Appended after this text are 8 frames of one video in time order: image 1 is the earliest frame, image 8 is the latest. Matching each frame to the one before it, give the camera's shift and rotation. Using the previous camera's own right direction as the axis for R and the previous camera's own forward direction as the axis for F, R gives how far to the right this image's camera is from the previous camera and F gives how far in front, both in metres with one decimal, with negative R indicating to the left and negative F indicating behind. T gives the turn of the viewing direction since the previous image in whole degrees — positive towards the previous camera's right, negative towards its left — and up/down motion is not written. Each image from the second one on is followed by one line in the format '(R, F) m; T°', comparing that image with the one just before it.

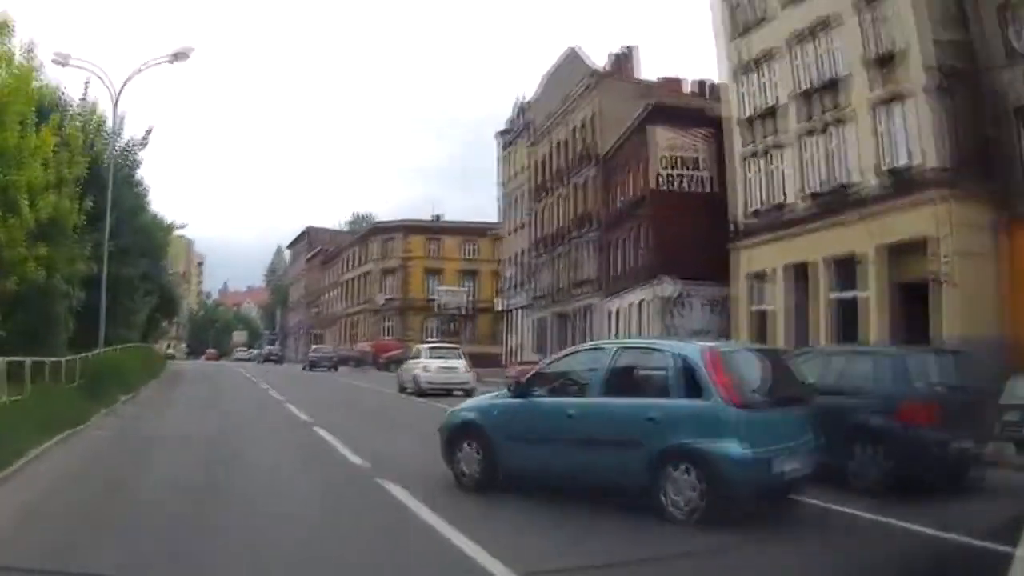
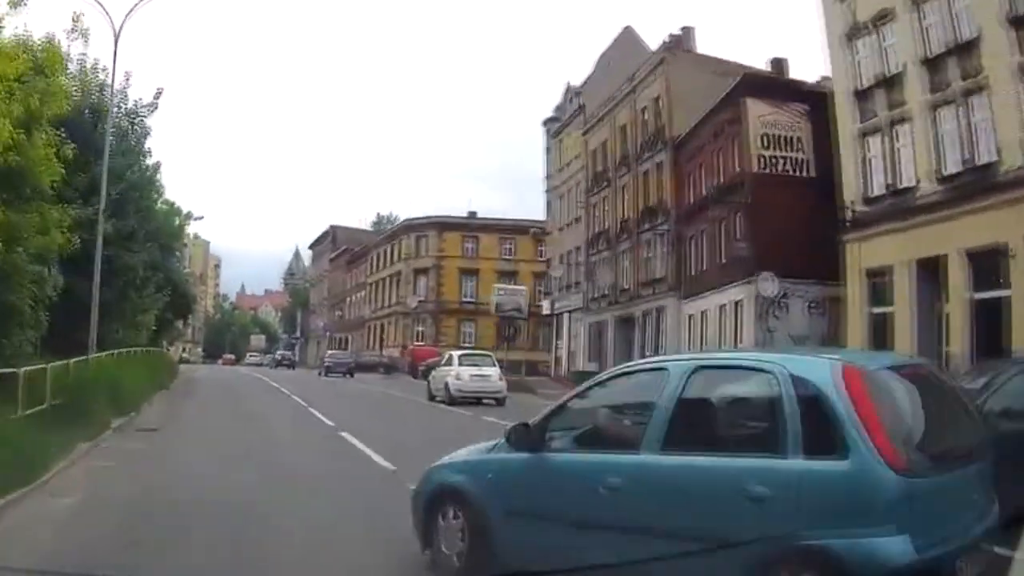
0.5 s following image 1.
(-1.8, +5.6) m; -1°
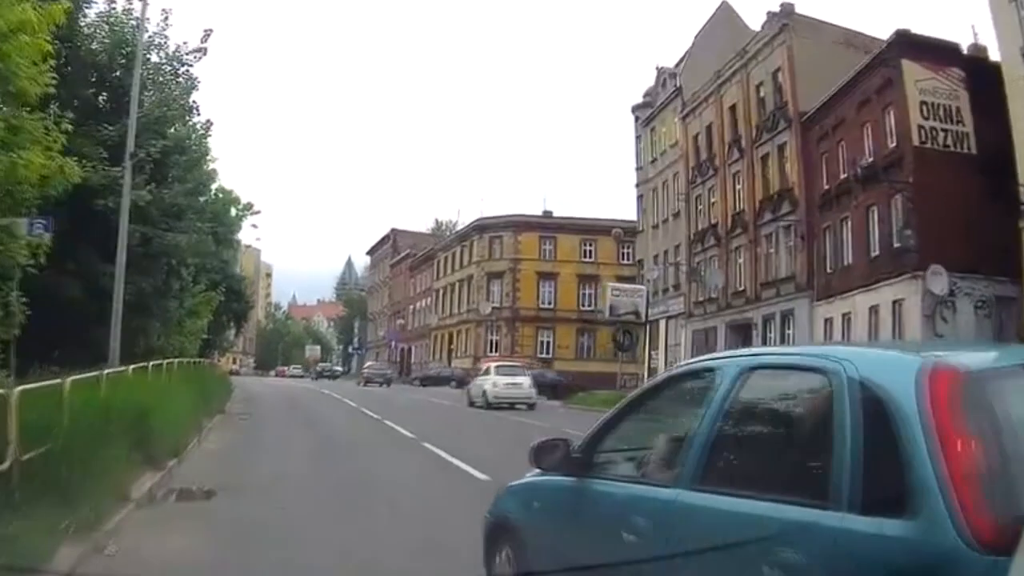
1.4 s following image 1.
(-1.7, +5.3) m; -3°
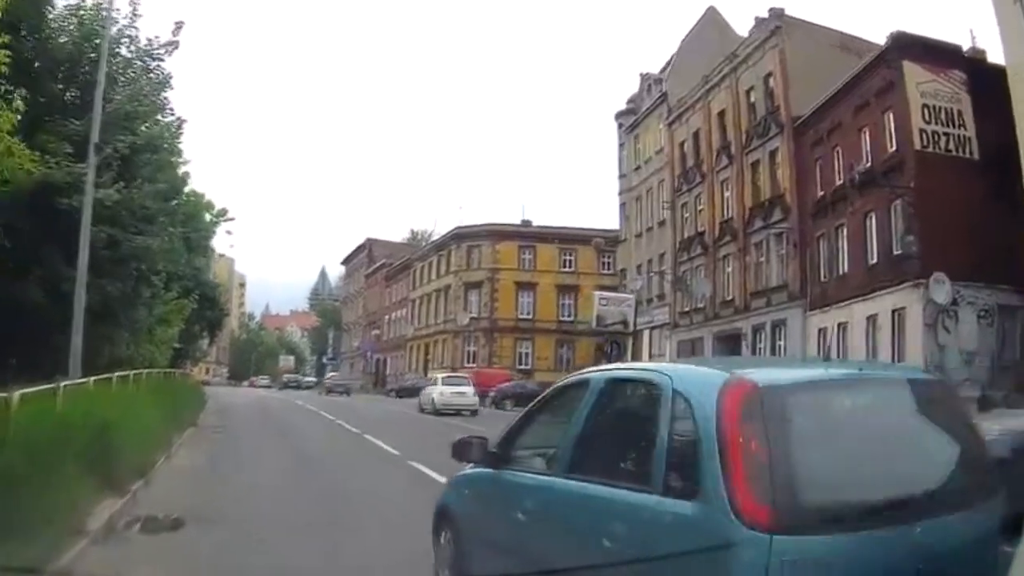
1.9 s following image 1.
(-0.3, +1.1) m; +1°
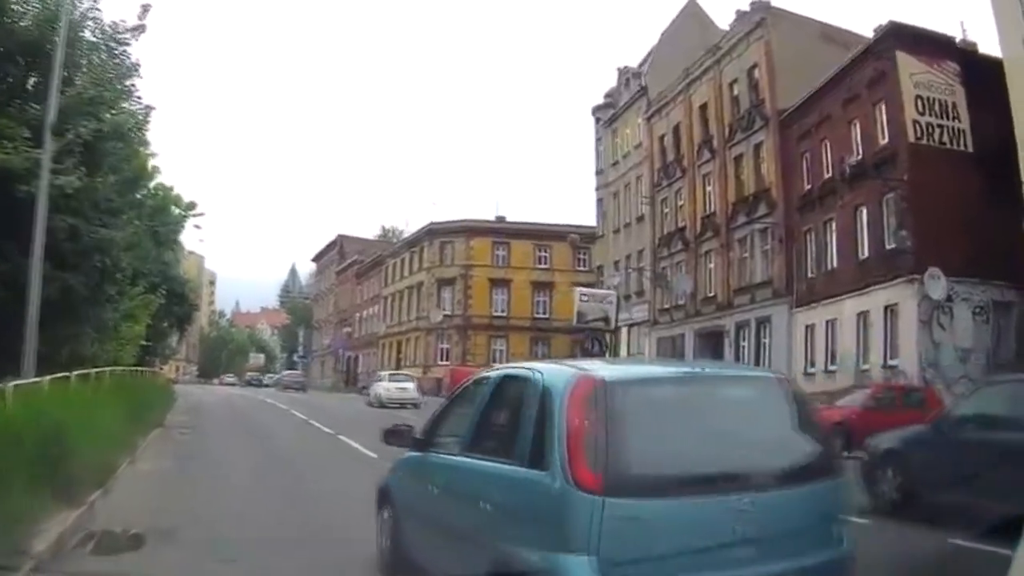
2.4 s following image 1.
(-0.3, +1.0) m; +2°
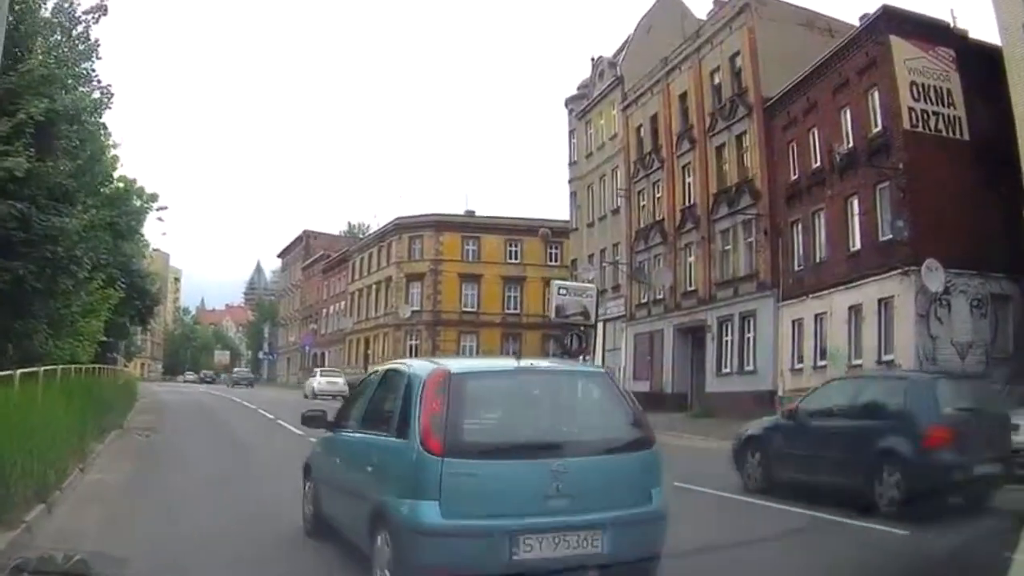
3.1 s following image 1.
(-0.3, +1.2) m; +2°
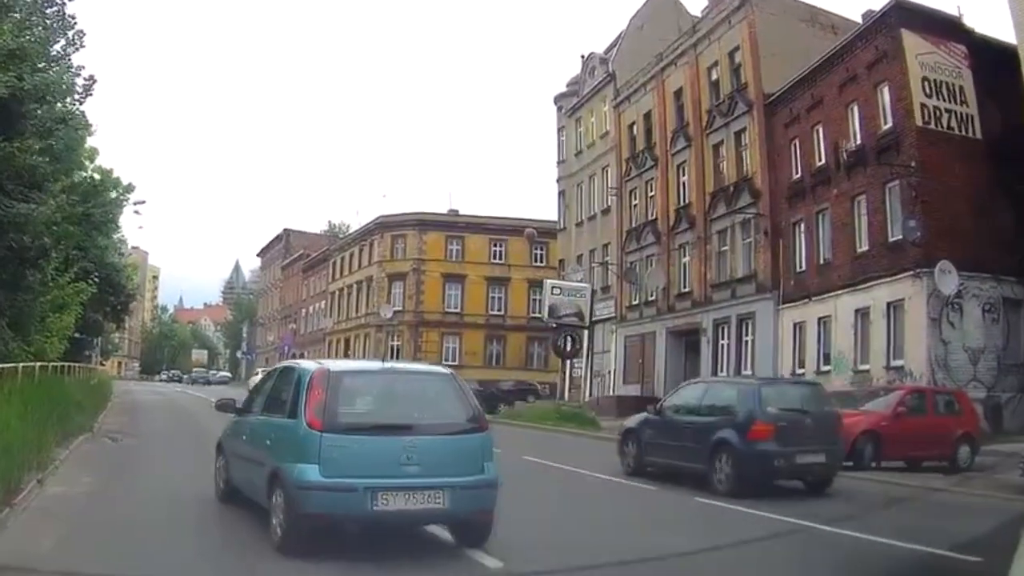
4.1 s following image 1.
(-0.3, +1.2) m; +1°
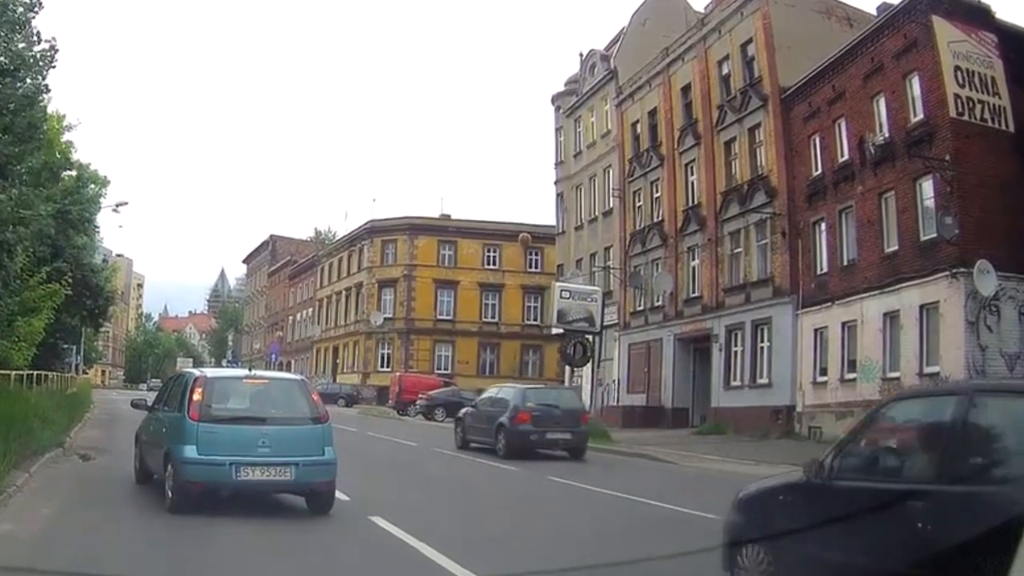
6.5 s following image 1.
(-0.5, +1.6) m; +1°
